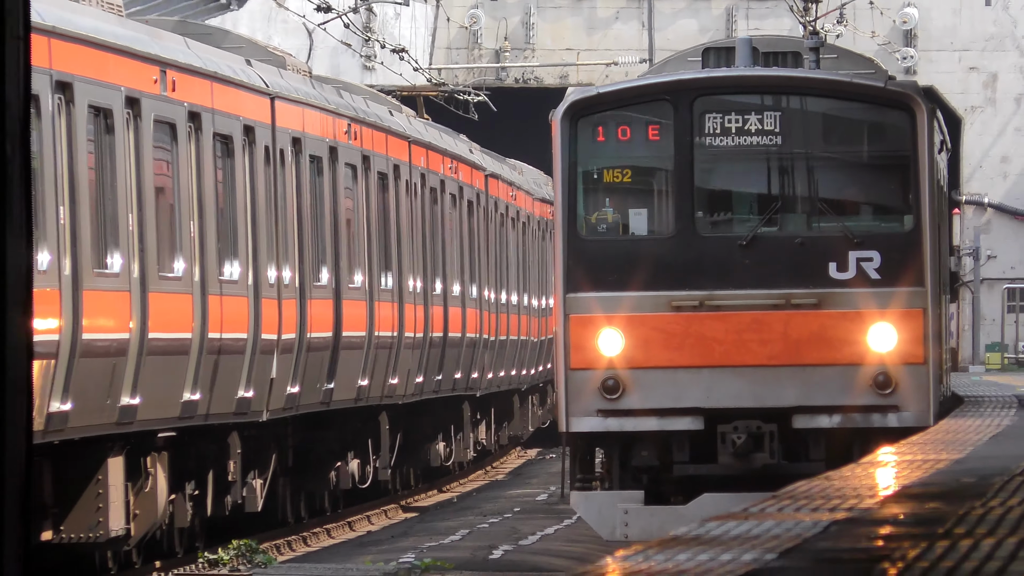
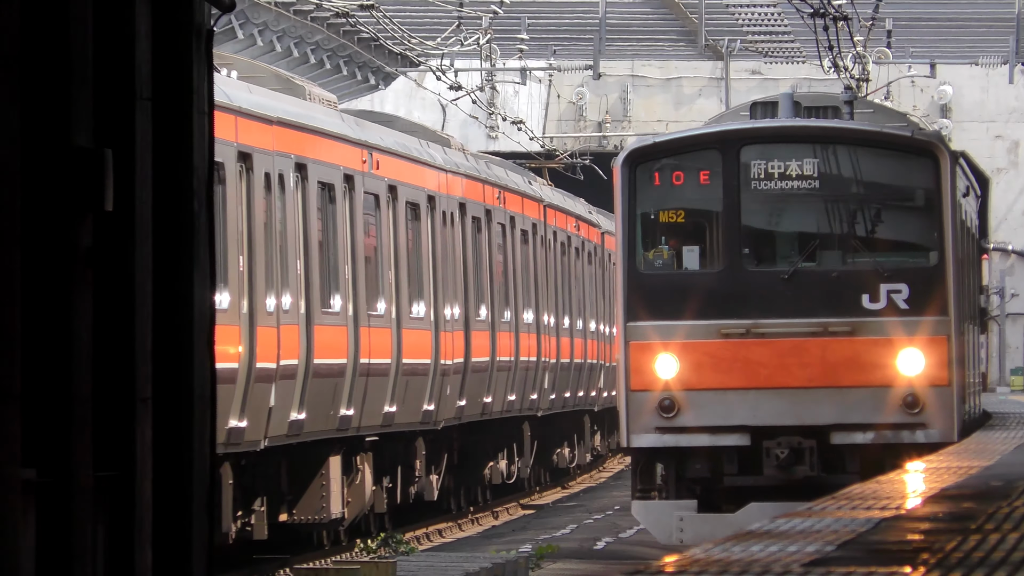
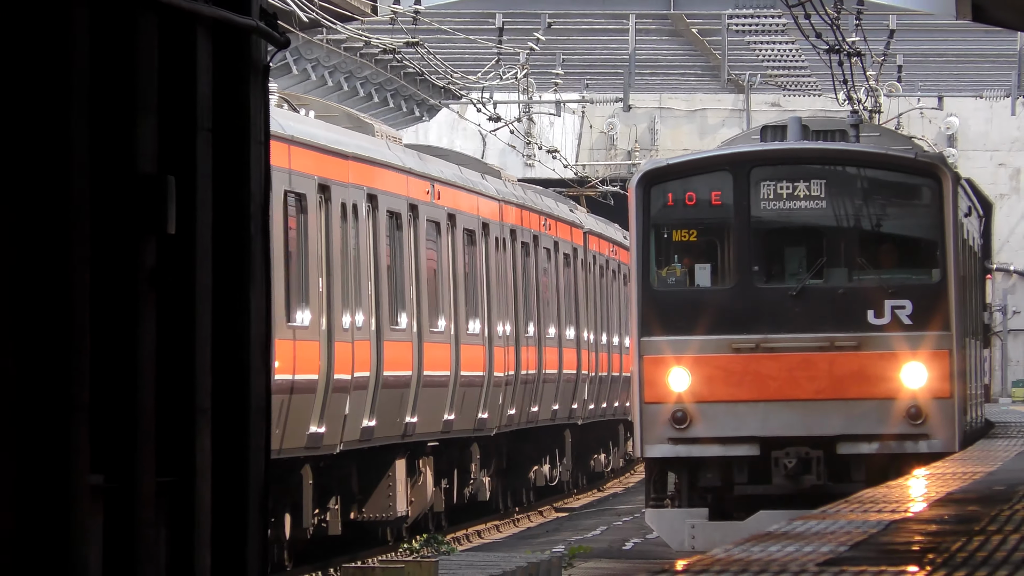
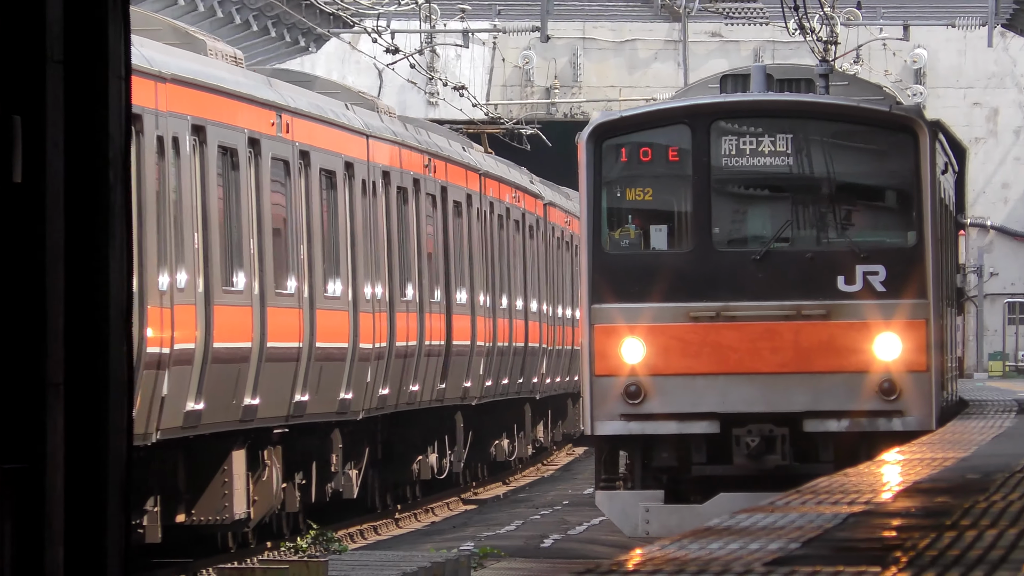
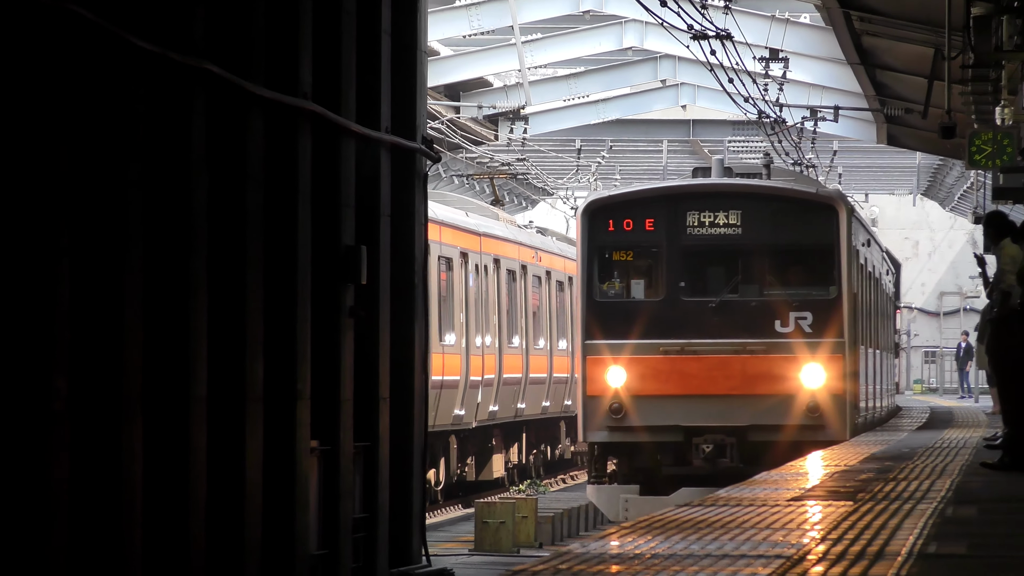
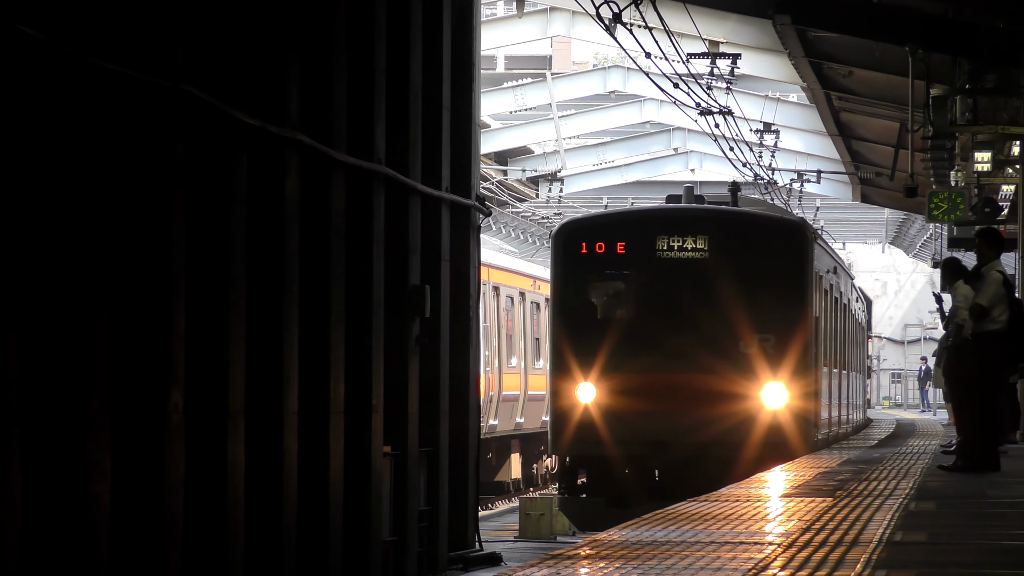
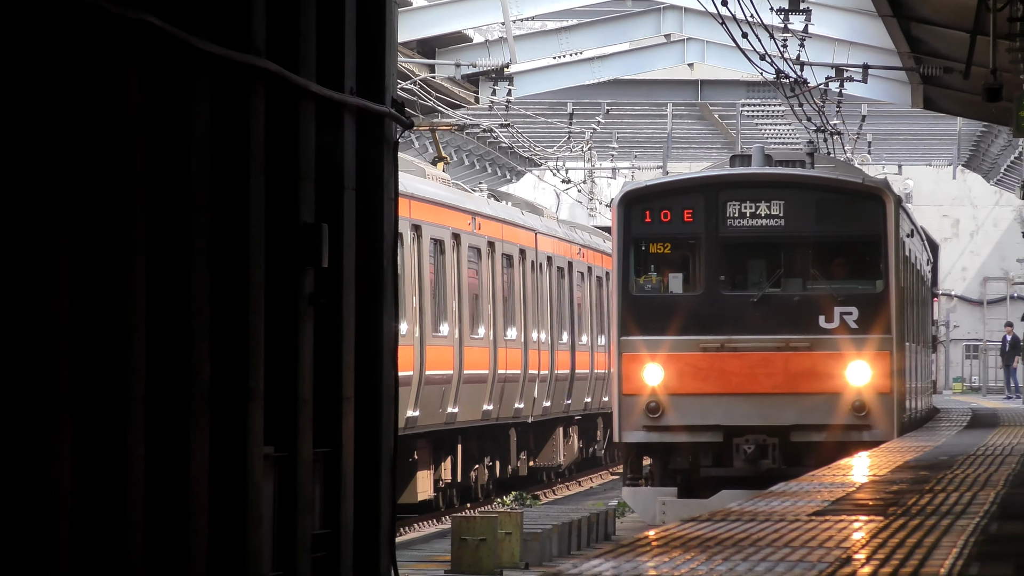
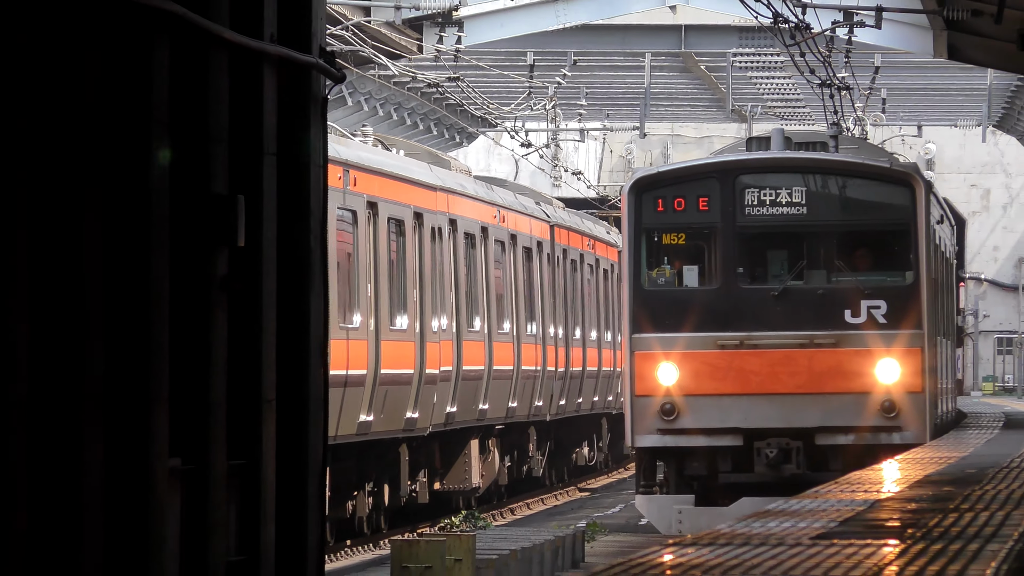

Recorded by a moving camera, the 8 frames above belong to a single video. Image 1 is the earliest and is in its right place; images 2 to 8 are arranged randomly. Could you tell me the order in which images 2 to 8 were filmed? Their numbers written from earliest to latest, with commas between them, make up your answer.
4, 2, 3, 8, 7, 5, 6
